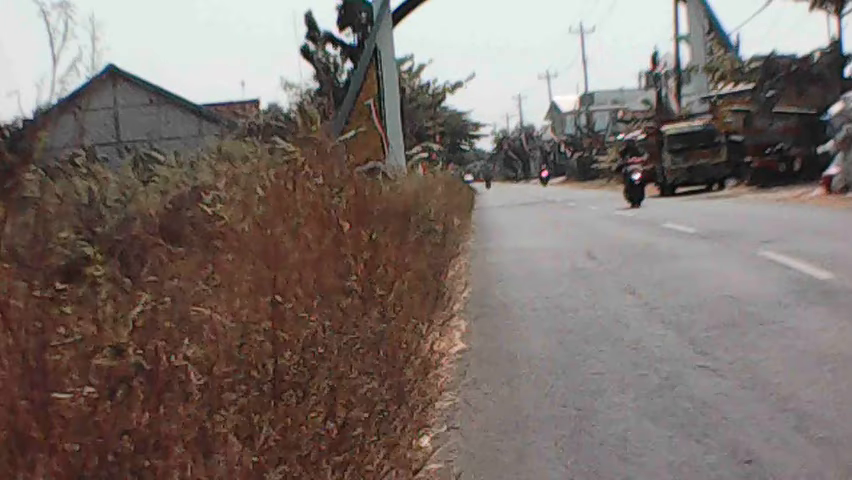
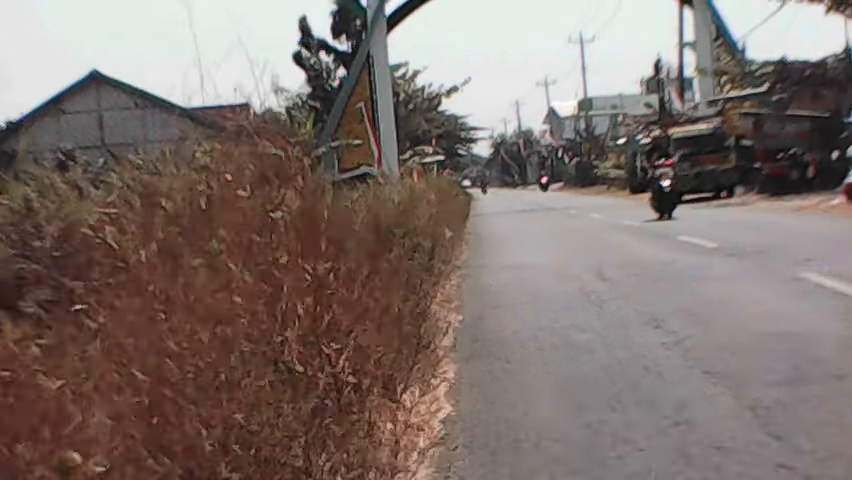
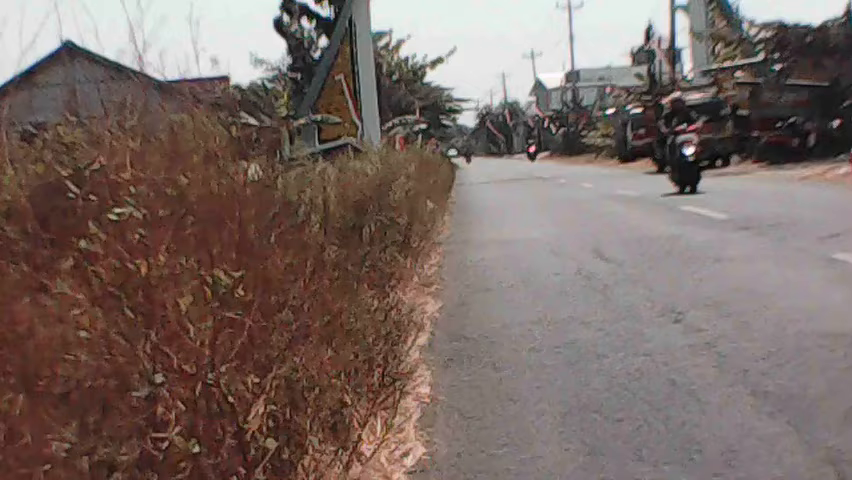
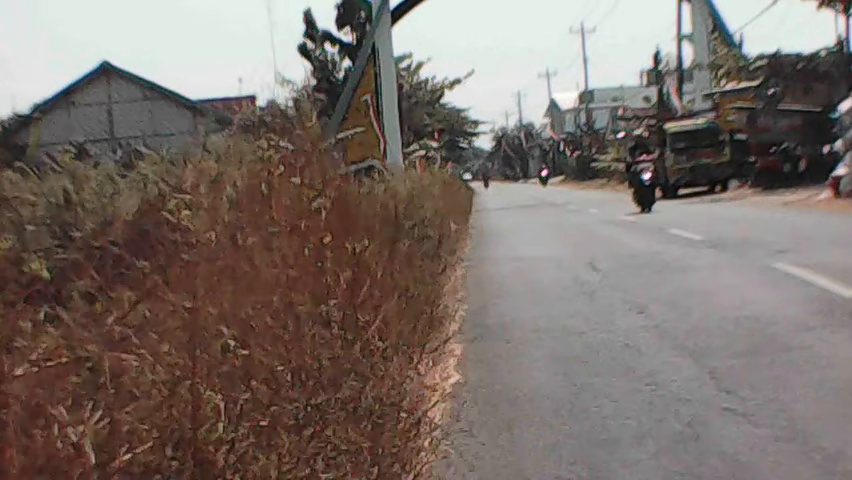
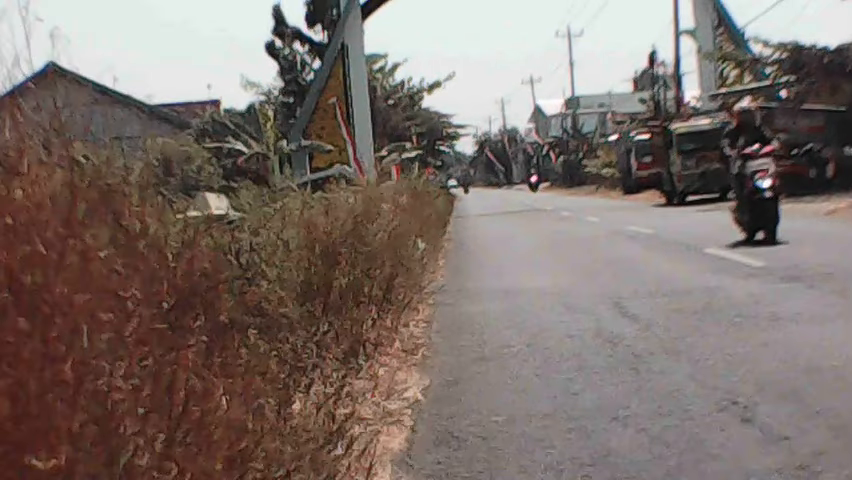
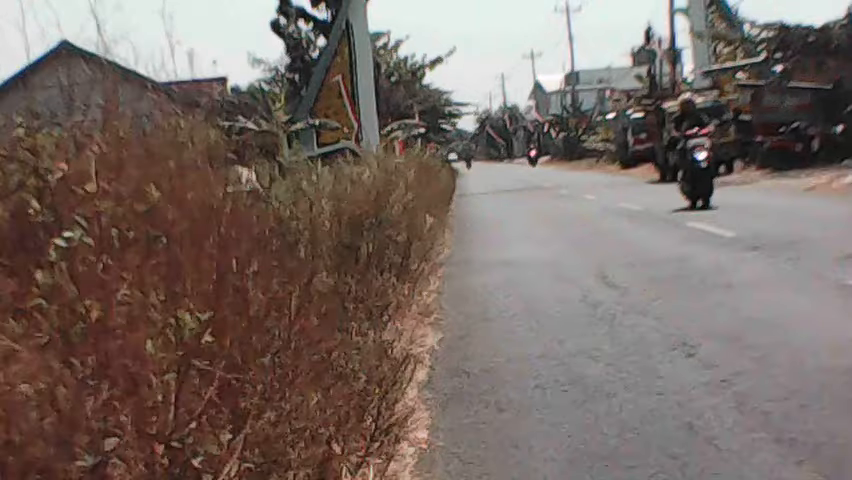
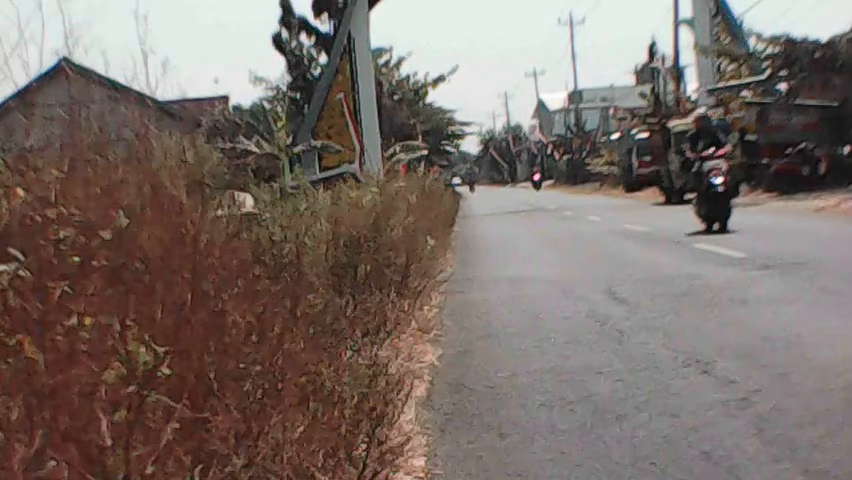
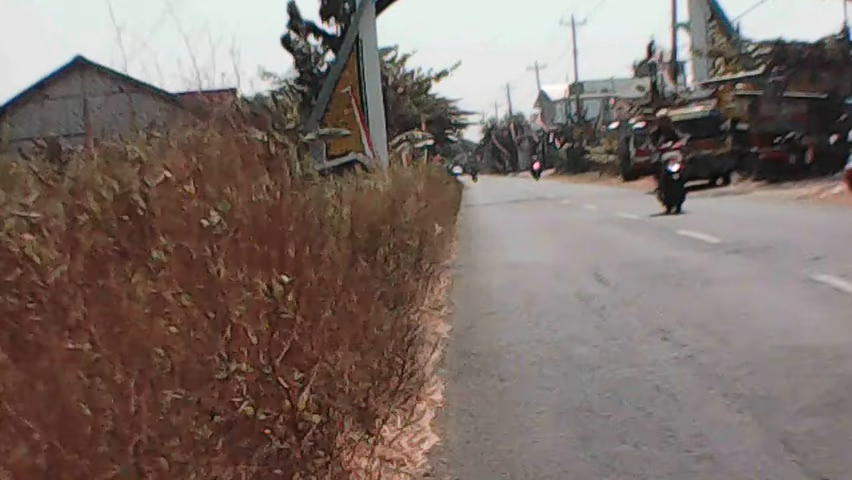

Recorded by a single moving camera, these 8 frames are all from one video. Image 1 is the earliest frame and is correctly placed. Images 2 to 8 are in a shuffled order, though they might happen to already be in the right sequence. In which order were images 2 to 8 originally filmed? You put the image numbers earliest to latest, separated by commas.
4, 2, 8, 3, 6, 7, 5
